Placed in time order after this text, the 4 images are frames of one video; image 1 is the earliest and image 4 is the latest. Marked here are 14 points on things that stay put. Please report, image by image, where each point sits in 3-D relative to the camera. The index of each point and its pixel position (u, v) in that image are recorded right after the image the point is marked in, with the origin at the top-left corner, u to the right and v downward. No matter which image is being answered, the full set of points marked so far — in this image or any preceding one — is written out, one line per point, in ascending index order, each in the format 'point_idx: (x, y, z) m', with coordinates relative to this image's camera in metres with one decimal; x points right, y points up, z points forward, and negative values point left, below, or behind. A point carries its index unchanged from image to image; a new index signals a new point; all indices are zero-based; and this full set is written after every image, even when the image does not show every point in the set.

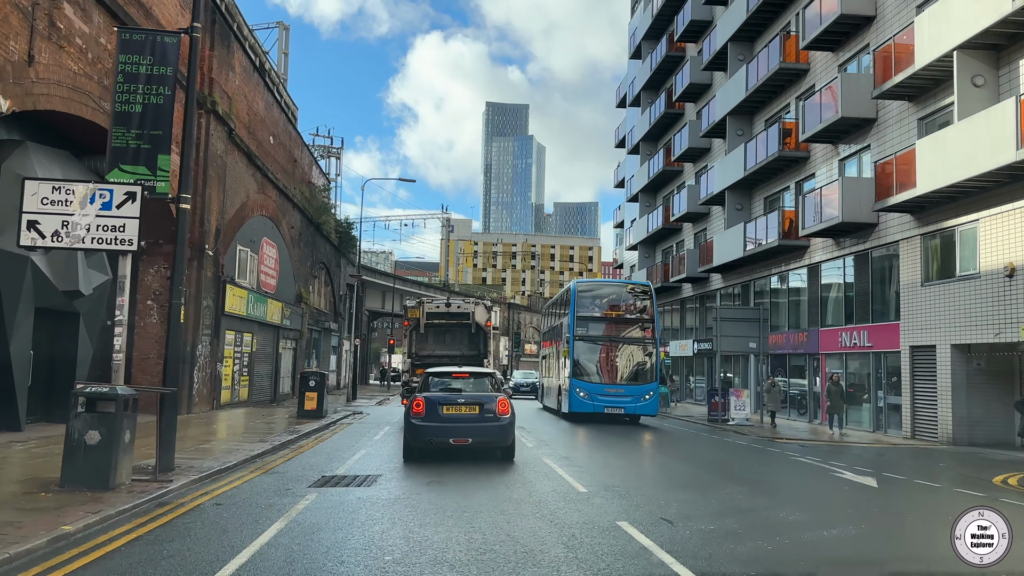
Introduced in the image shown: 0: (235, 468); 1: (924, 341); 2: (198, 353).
0: (-3.4, -2.3, +10.9) m
1: (+9.1, -1.2, +19.1) m
2: (-7.2, -1.5, +19.8) m
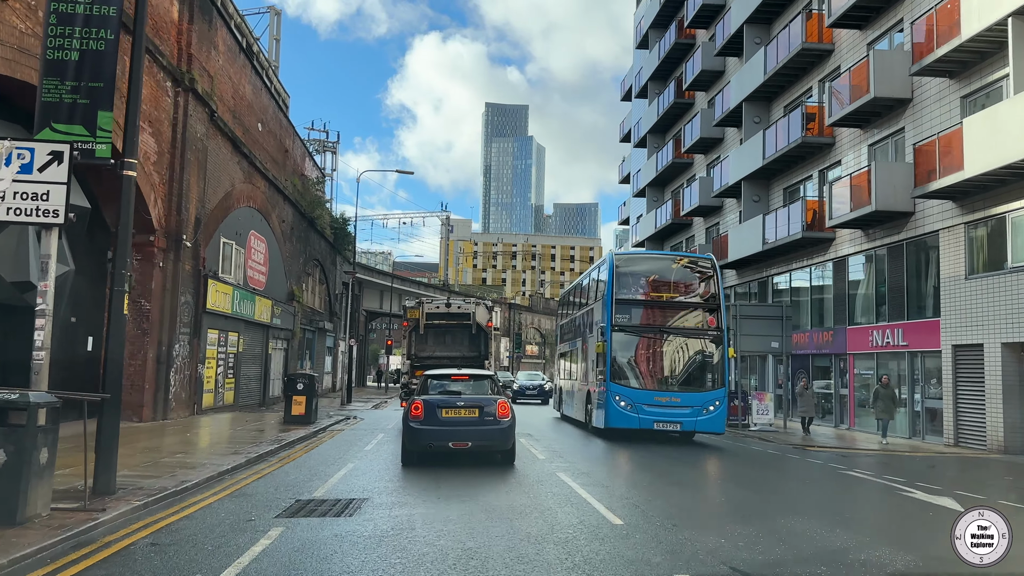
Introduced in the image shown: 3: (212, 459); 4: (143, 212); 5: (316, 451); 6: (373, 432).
0: (-3.3, -2.1, +9.3) m
1: (+9.2, -1.1, +17.5) m
2: (-7.1, -1.4, +18.1) m
3: (-4.1, -2.3, +11.9) m
4: (-7.1, +1.5, +16.7) m
5: (-3.3, -2.8, +14.7) m
6: (-3.1, -3.2, +19.3) m
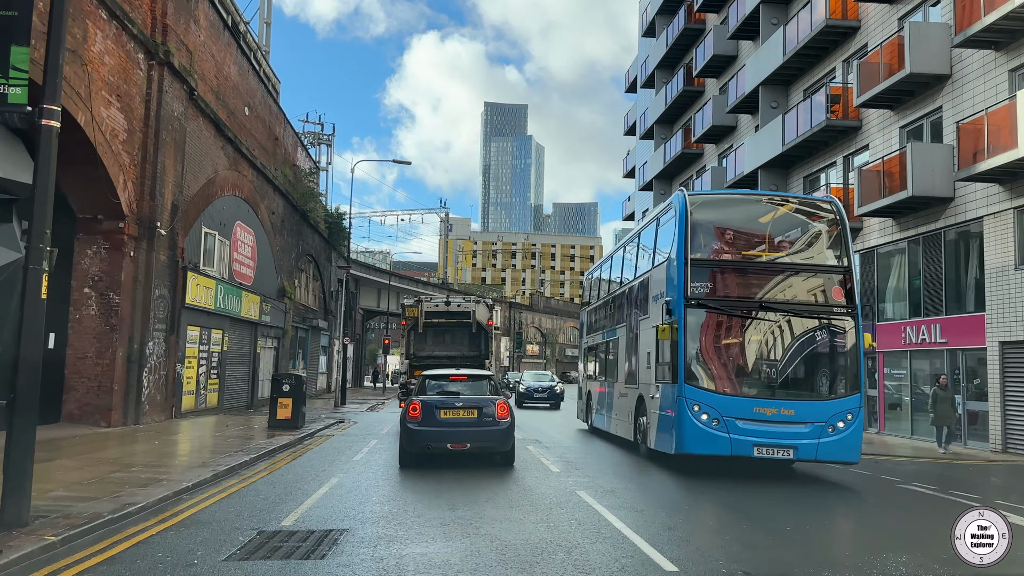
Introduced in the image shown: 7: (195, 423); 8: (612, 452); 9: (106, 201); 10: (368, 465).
0: (-3.2, -2.0, +7.7) m
1: (+9.4, -0.9, +15.9) m
2: (-7.0, -1.2, +16.5) m
3: (-4.0, -2.2, +10.4) m
4: (-7.0, +1.6, +15.1) m
5: (-3.2, -2.6, +13.2) m
6: (-3.0, -3.1, +17.8) m
7: (-7.1, -3.0, +19.3) m
8: (+1.7, -2.8, +14.6) m
9: (-7.2, +1.5, +15.2) m
10: (-1.9, -2.4, +11.6) m
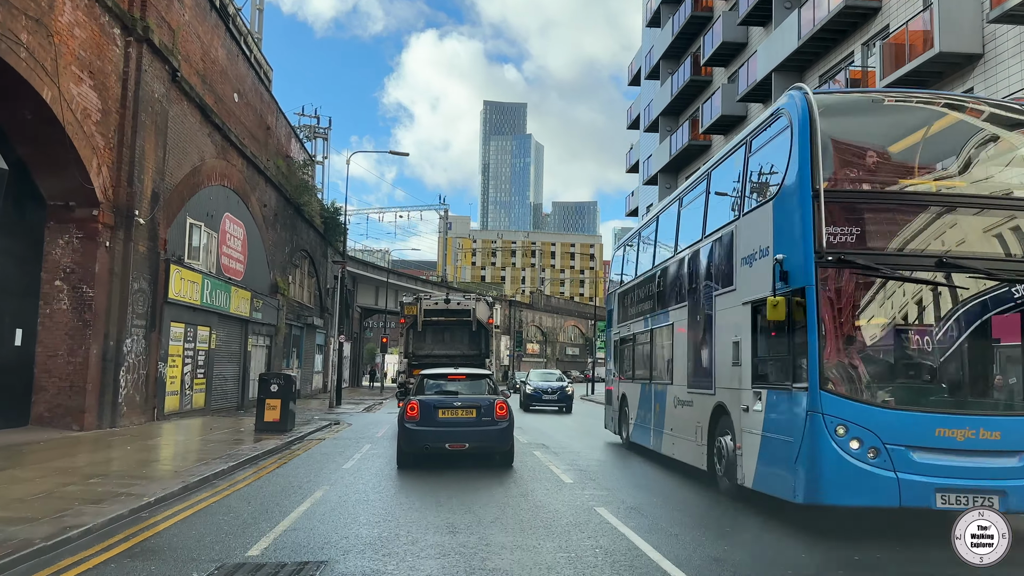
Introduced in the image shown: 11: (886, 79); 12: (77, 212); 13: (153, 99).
0: (-3.1, -1.8, +6.6) m
1: (+9.4, -0.8, +14.8) m
2: (-6.9, -1.1, +15.4) m
3: (-3.9, -2.1, +9.2) m
4: (-6.9, +1.7, +14.0) m
5: (-3.1, -2.5, +12.1) m
6: (-2.9, -2.9, +16.7) m
7: (-7.0, -2.9, +18.2) m
8: (+1.8, -2.6, +13.5) m
9: (-7.1, +1.7, +14.1) m
10: (-1.8, -2.2, +10.4) m
11: (+8.2, +4.6, +19.0) m
12: (-7.3, +1.3, +14.4) m
13: (-6.8, +3.6, +16.3) m
